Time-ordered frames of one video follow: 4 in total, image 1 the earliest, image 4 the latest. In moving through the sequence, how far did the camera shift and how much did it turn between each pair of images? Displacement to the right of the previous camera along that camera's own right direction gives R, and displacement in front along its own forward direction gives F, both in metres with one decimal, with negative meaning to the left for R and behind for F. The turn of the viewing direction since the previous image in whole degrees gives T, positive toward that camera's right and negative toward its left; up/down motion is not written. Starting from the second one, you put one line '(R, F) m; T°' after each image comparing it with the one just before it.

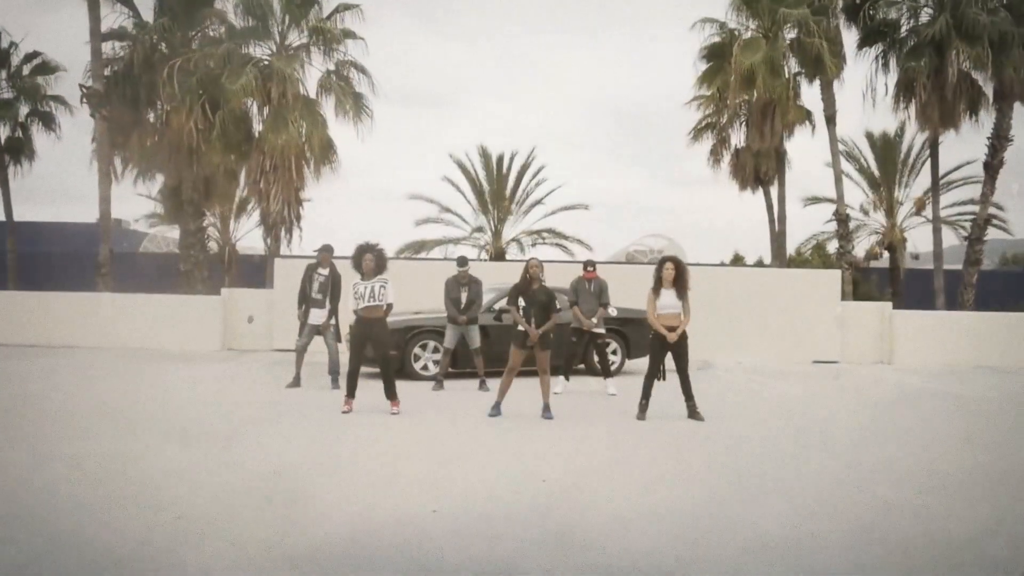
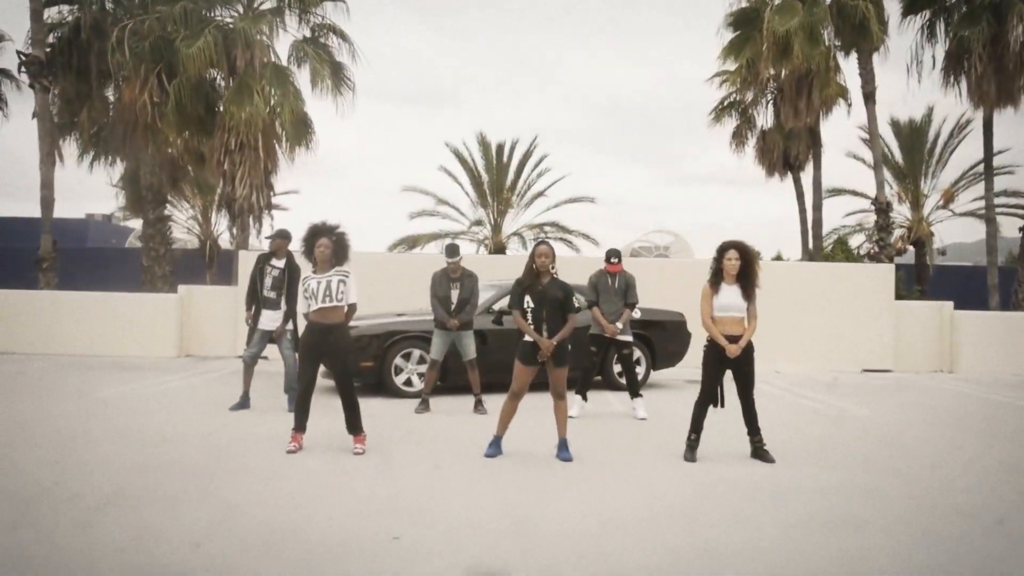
(0.0, +1.1) m; 0°
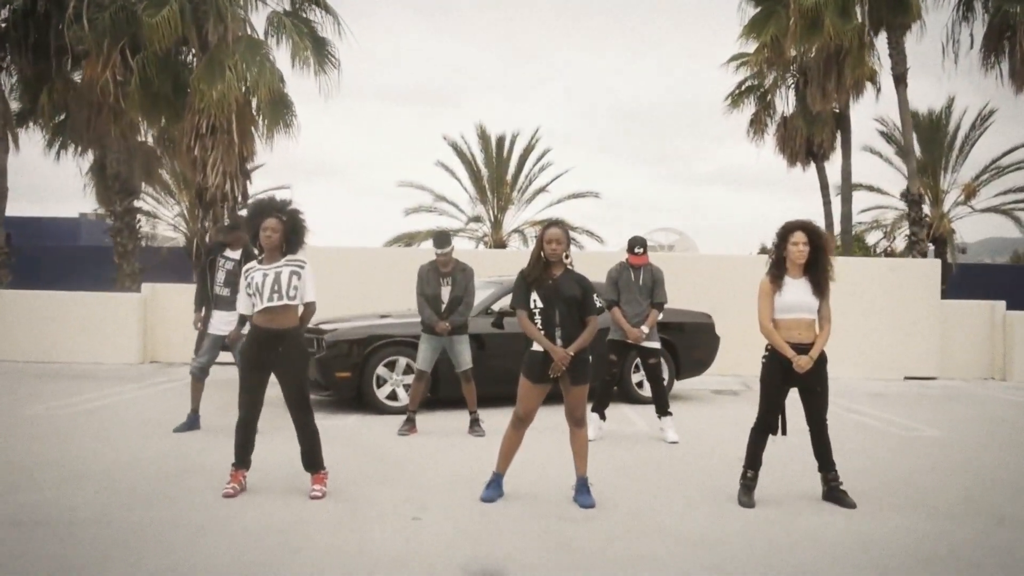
(0.0, +0.7) m; 0°
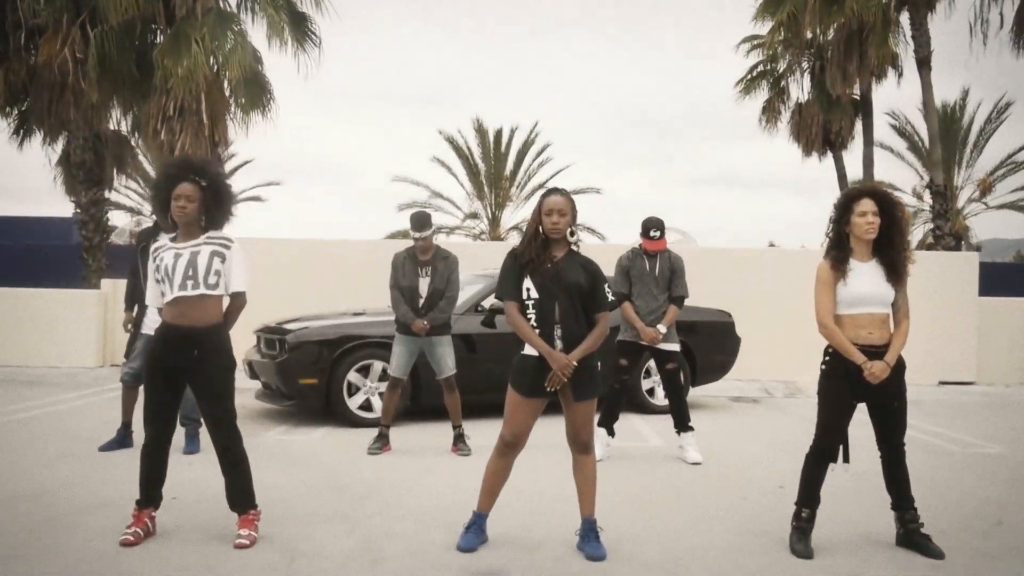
(0.0, +0.5) m; 0°
